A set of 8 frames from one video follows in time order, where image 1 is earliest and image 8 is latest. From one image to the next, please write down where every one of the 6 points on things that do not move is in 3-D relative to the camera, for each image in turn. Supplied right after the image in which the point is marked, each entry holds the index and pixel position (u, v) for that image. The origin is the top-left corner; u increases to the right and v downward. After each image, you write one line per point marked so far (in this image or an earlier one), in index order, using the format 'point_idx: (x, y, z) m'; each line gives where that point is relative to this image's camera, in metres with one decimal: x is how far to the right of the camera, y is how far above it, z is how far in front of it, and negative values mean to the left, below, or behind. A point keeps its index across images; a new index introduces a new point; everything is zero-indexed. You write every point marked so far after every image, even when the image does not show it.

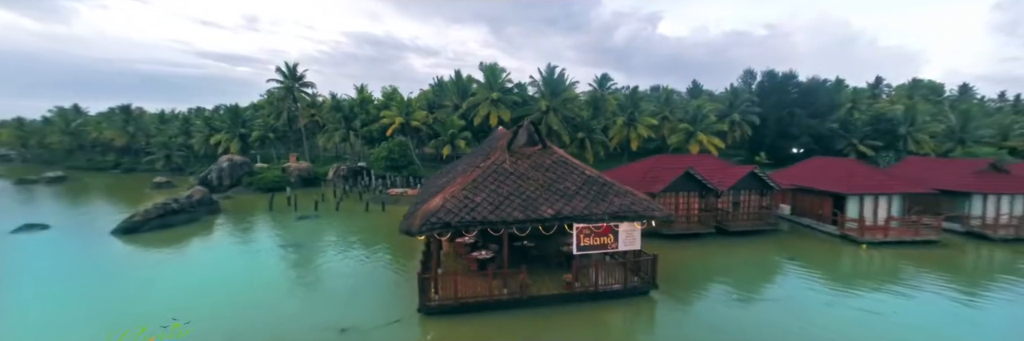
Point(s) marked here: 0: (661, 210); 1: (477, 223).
0: (+3.4, -0.9, +9.4) m
1: (-0.9, -1.1, +9.0) m
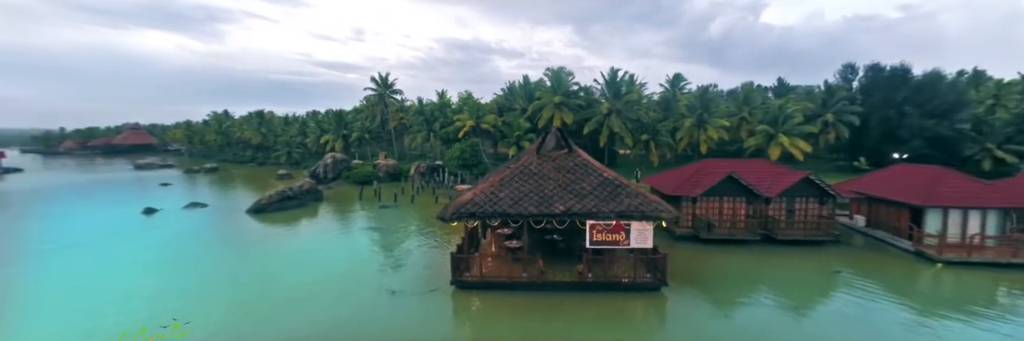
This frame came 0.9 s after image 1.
0: (+3.9, -1.0, +10.2) m
1: (-0.5, -1.1, +10.7) m
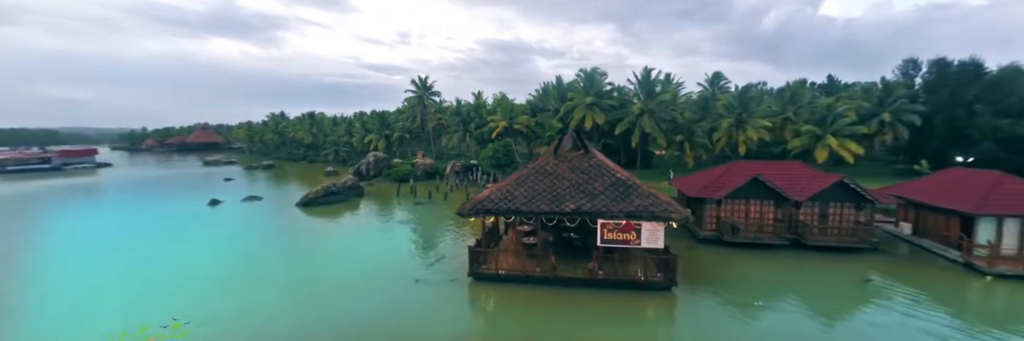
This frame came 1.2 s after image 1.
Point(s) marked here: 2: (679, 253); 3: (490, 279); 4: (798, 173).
0: (+4.2, -1.0, +10.3) m
1: (-0.1, -1.1, +11.3) m
2: (+6.0, -3.0, +15.0) m
3: (-0.8, -3.2, +12.5) m
4: (+11.1, 0.0, +15.8) m
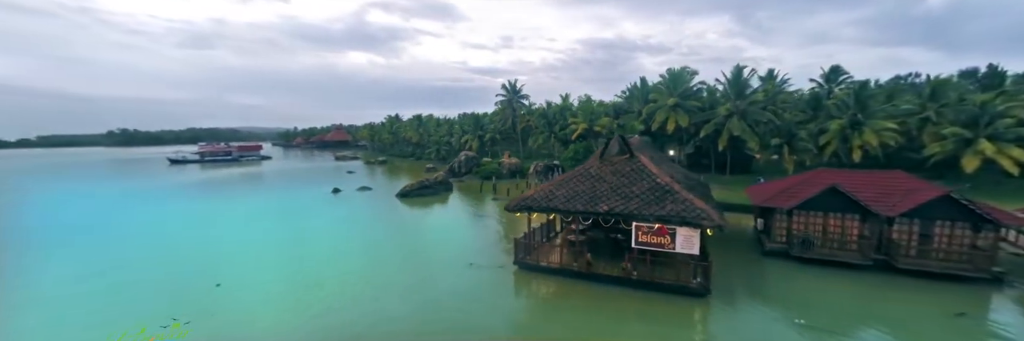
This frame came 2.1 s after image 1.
0: (+5.1, -1.2, +10.3) m
1: (+1.1, -1.2, +12.3) m
2: (+7.9, -3.2, +14.4) m
3: (+0.7, -3.3, +13.7) m
4: (+13.1, -0.4, +13.9) m
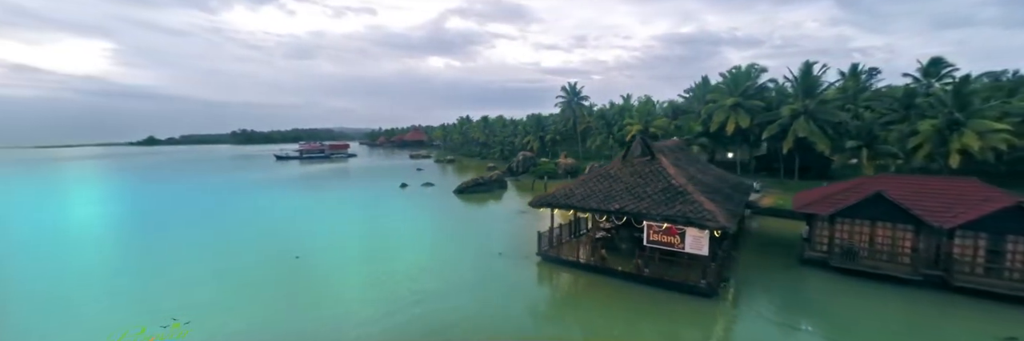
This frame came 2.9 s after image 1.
0: (+5.3, -1.3, +10.4) m
1: (+1.8, -1.2, +13.0) m
2: (+8.8, -3.4, +13.9) m
3: (+1.5, -3.3, +14.5) m
4: (+13.9, -0.6, +12.4) m
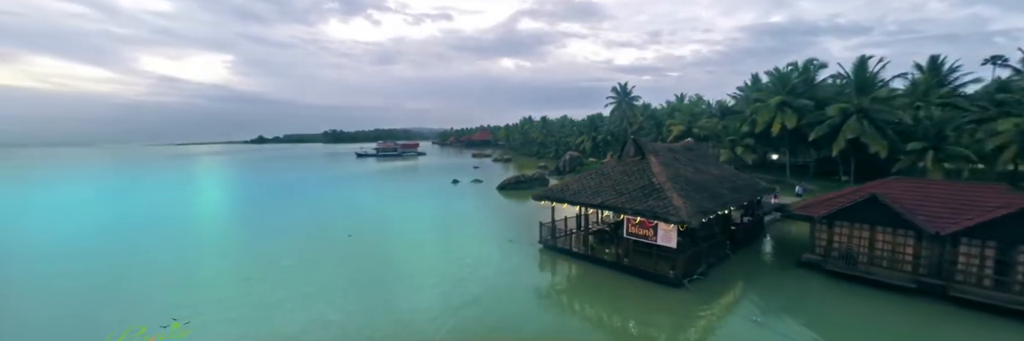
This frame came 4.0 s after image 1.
0: (+4.6, -1.3, +11.0) m
1: (+1.6, -1.1, +14.3) m
2: (+8.7, -3.4, +13.9) m
3: (+1.6, -3.2, +15.8) m
4: (+13.5, -0.7, +11.5) m
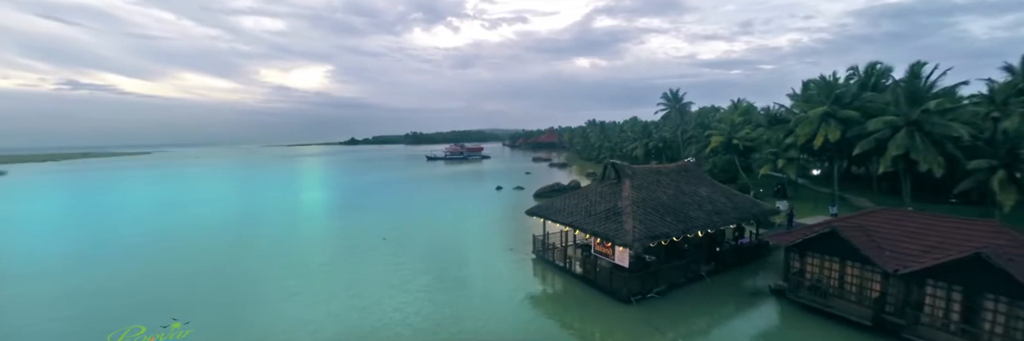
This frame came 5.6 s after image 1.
0: (+3.4, -2.1, +11.9) m
1: (+1.1, -1.9, +15.6) m
2: (+7.9, -4.3, +13.9) m
3: (+1.3, -4.0, +17.1) m
4: (+12.1, -1.7, +10.7) m
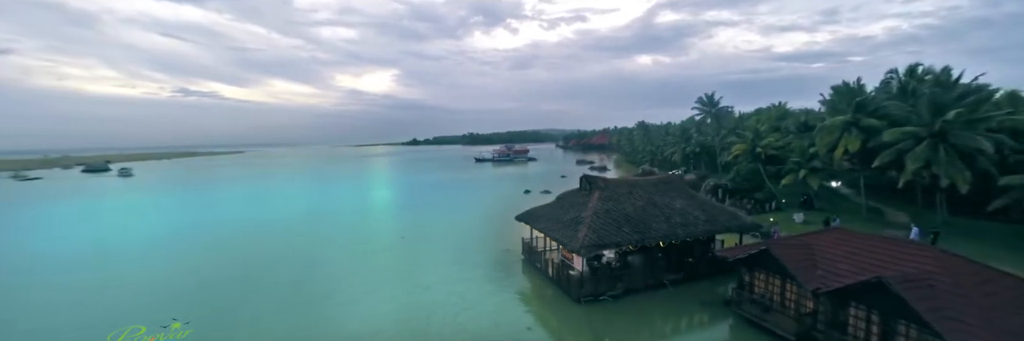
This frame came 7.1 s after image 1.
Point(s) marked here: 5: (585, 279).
0: (+2.0, -2.6, +13.2) m
1: (+0.3, -2.4, +17.2) m
2: (+6.7, -4.8, +14.6) m
3: (+0.8, -4.4, +18.7) m
4: (+10.5, -2.3, +10.7) m
5: (+2.6, -3.9, +14.0) m
